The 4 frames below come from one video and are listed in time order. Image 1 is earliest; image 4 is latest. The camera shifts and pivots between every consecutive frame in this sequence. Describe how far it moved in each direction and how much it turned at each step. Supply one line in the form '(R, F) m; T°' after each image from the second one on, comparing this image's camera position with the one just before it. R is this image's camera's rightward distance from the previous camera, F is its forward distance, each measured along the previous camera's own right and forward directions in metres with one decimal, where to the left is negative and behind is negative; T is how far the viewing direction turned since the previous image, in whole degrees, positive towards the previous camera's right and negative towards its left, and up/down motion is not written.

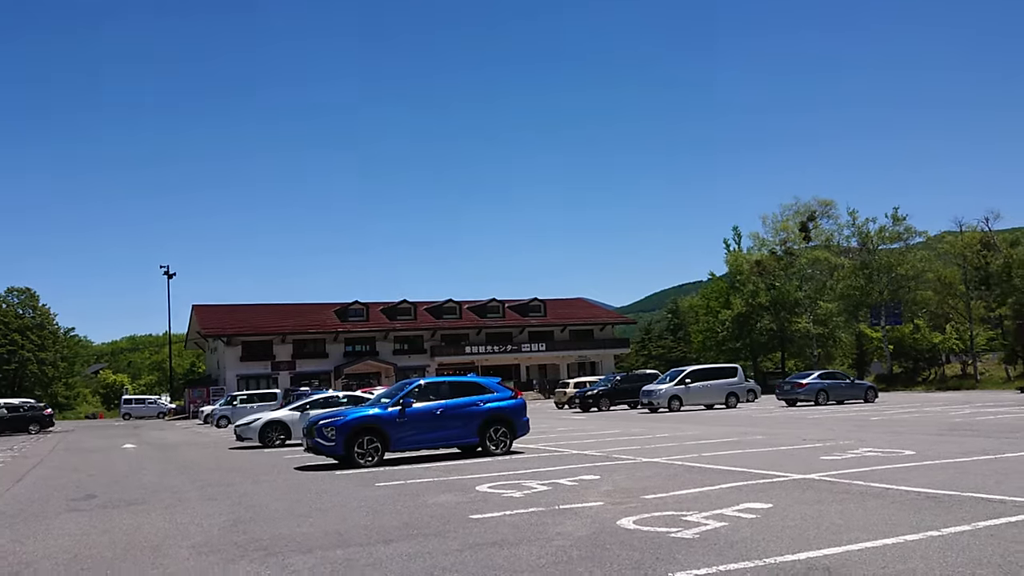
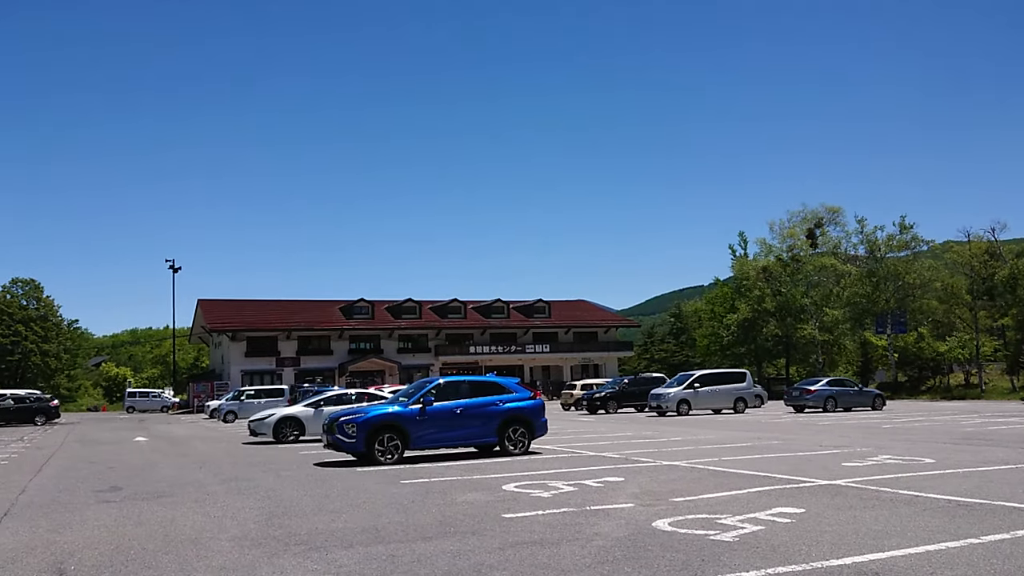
(-0.4, -0.1) m; 0°
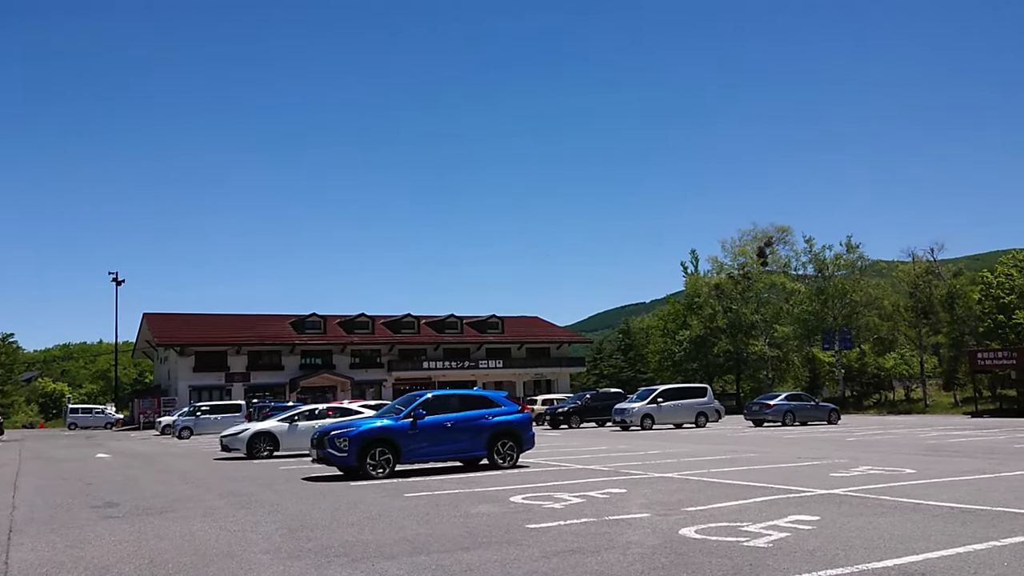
(-0.9, -0.1) m; +4°
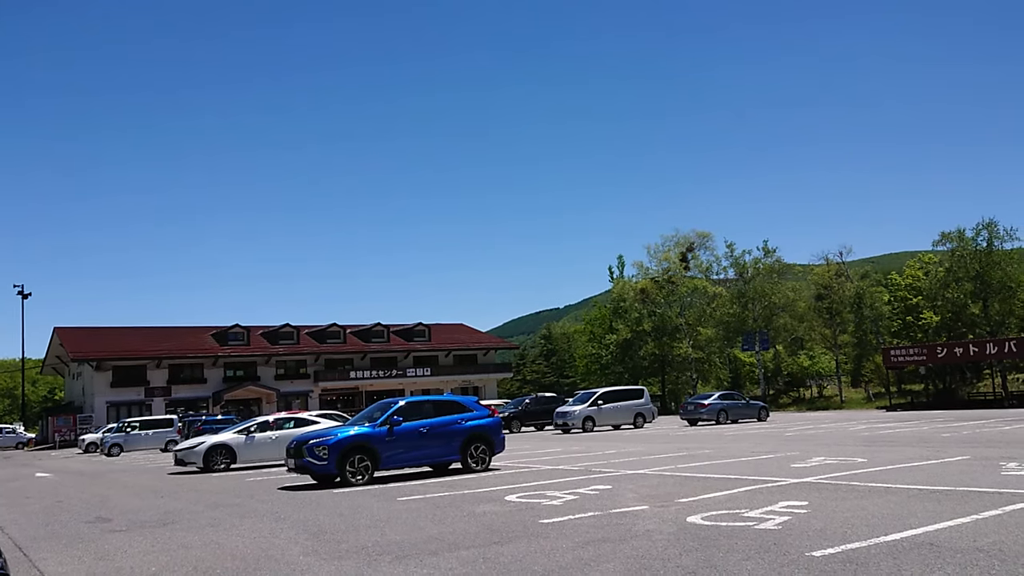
(-1.1, -0.4) m; +6°
